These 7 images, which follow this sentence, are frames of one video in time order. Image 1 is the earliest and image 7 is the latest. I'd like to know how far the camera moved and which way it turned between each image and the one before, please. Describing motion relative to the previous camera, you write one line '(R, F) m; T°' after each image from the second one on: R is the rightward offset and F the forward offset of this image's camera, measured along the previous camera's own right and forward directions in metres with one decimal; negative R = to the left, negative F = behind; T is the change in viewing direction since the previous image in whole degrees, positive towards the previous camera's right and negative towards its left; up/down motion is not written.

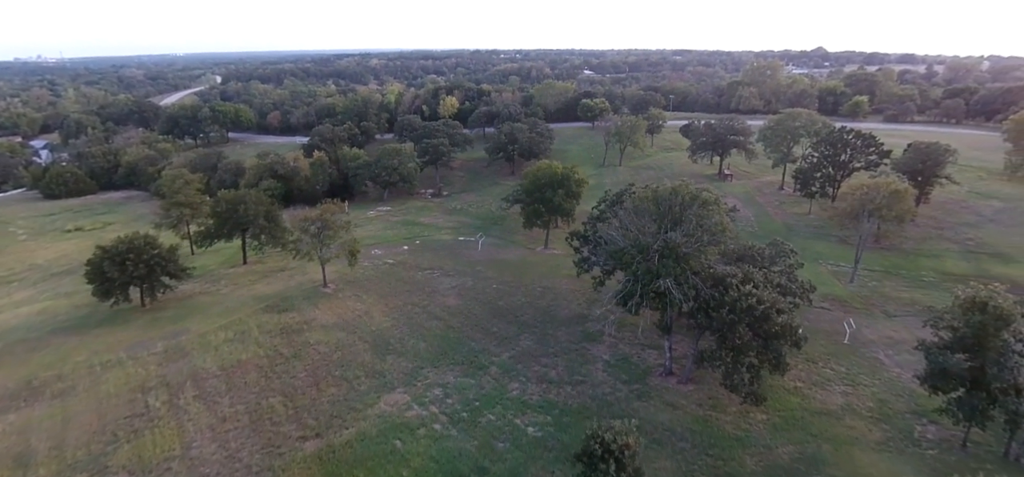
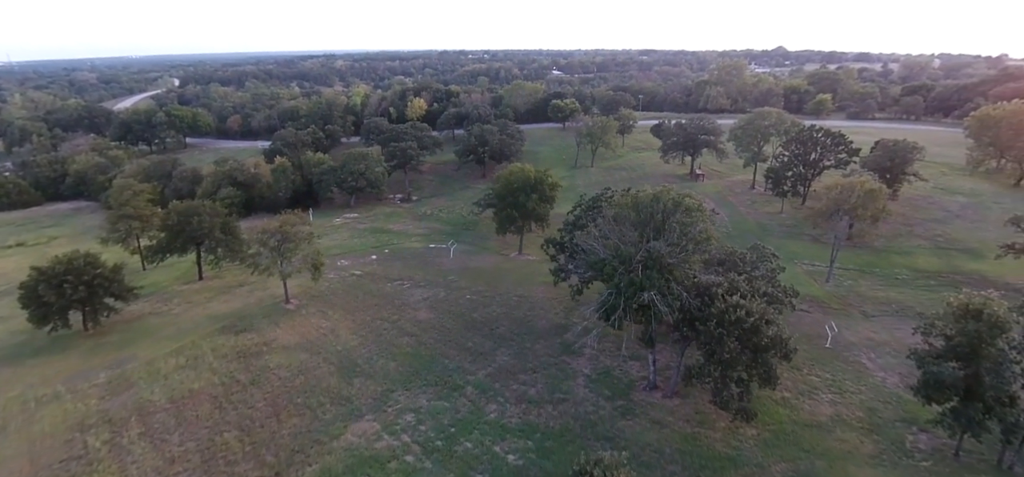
(0.0, +1.4) m; +3°
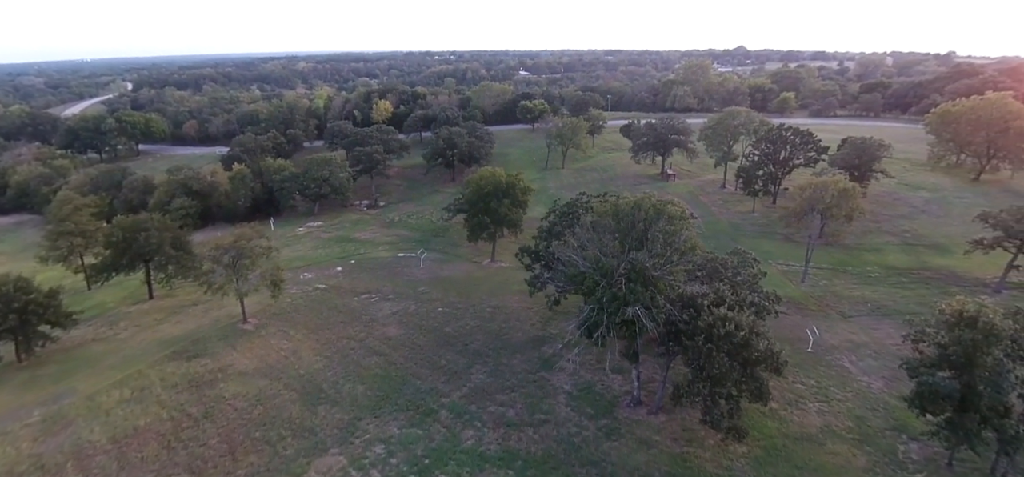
(-0.1, +1.4) m; +3°
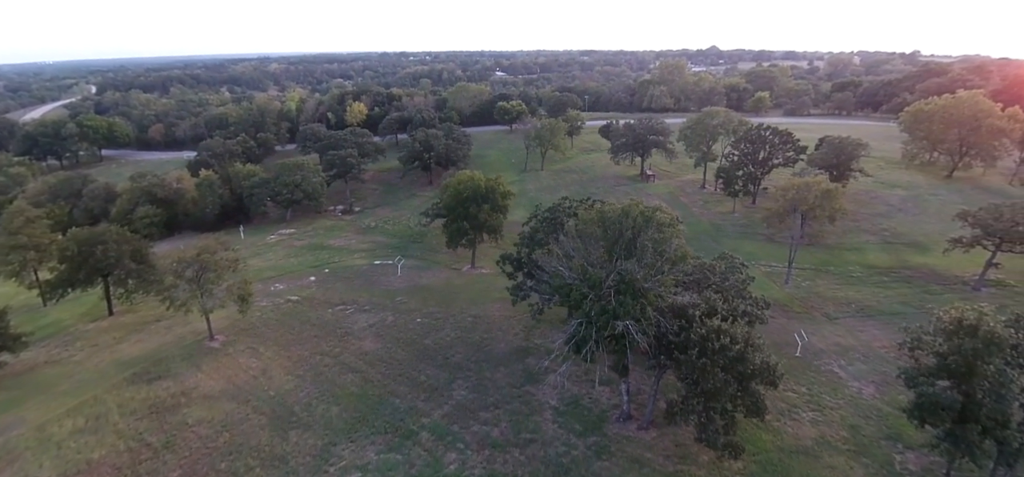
(-0.1, +1.1) m; +2°
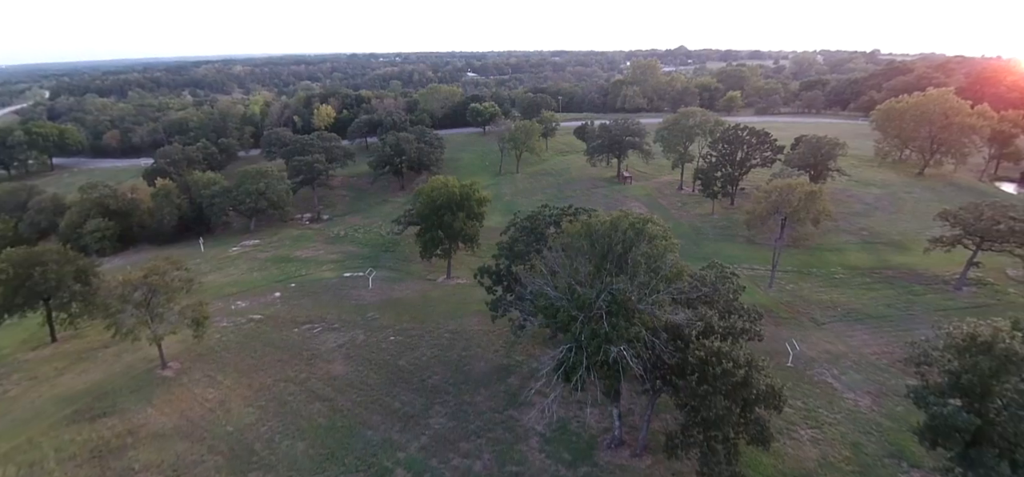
(-0.1, +1.6) m; +3°
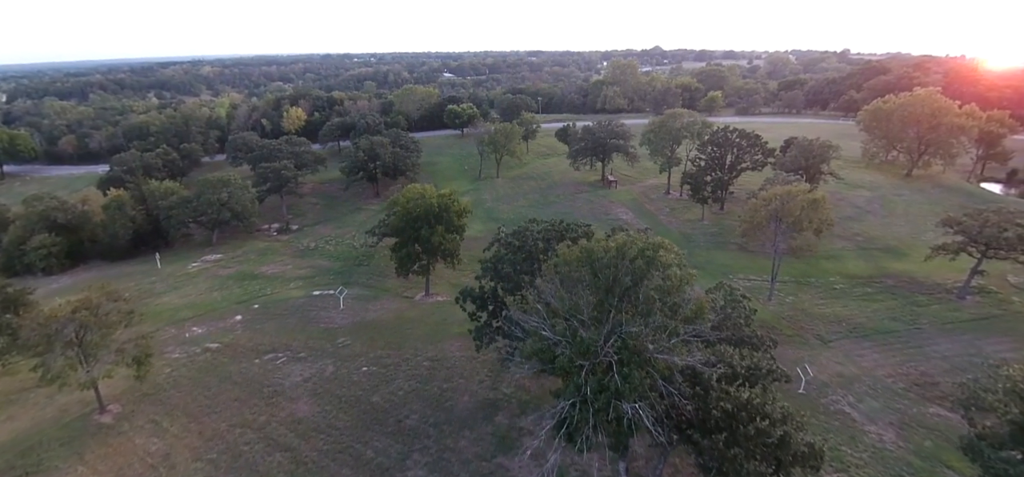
(-0.2, +2.6) m; +2°
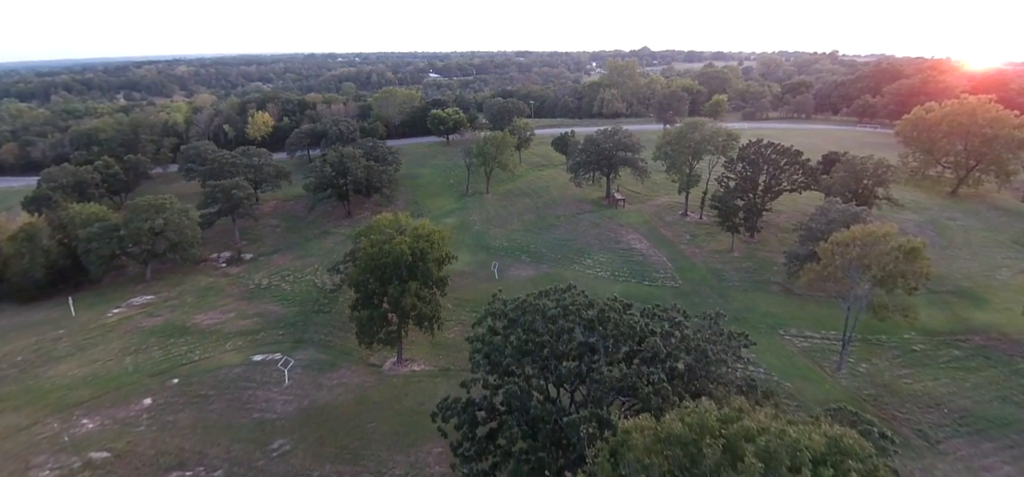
(-0.5, +7.7) m; +2°
